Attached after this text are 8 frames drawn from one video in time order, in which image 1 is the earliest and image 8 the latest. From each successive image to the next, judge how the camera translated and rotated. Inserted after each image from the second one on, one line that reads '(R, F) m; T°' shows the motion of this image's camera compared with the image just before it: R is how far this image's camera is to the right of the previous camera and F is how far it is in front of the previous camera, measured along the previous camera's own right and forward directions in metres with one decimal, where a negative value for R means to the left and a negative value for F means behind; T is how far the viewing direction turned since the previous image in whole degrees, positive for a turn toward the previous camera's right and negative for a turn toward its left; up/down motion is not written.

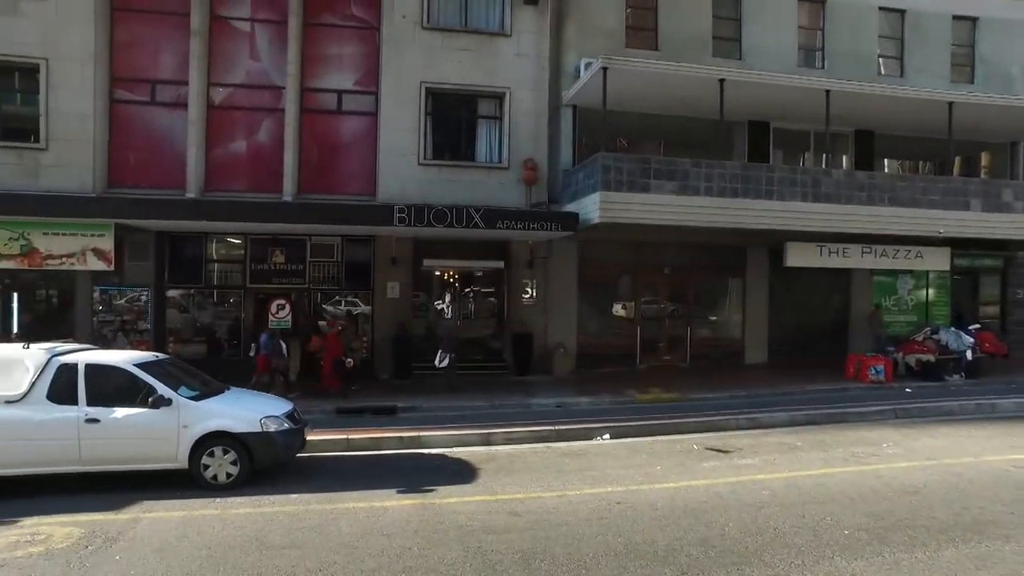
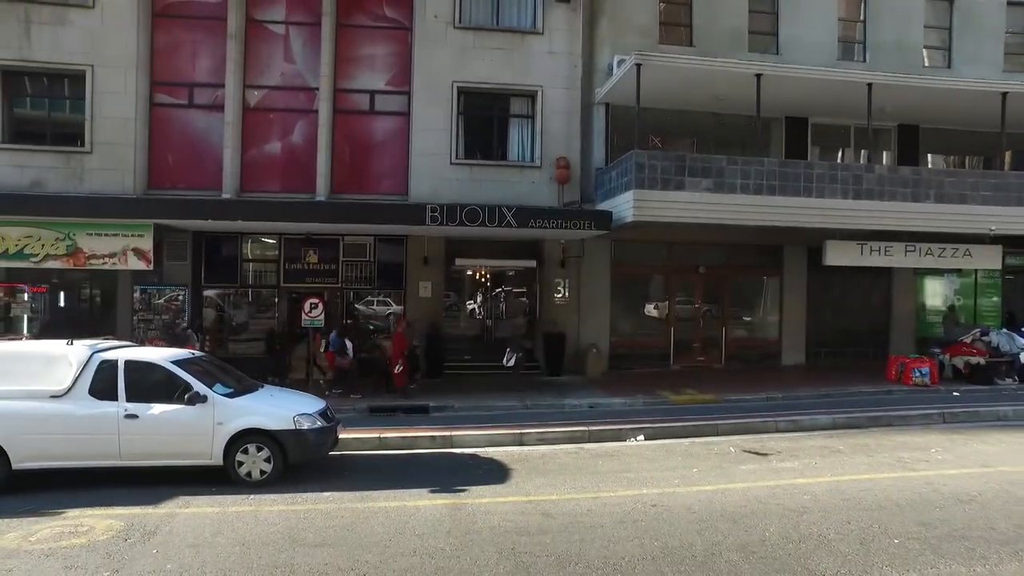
(0.0, +0.1) m; -3°
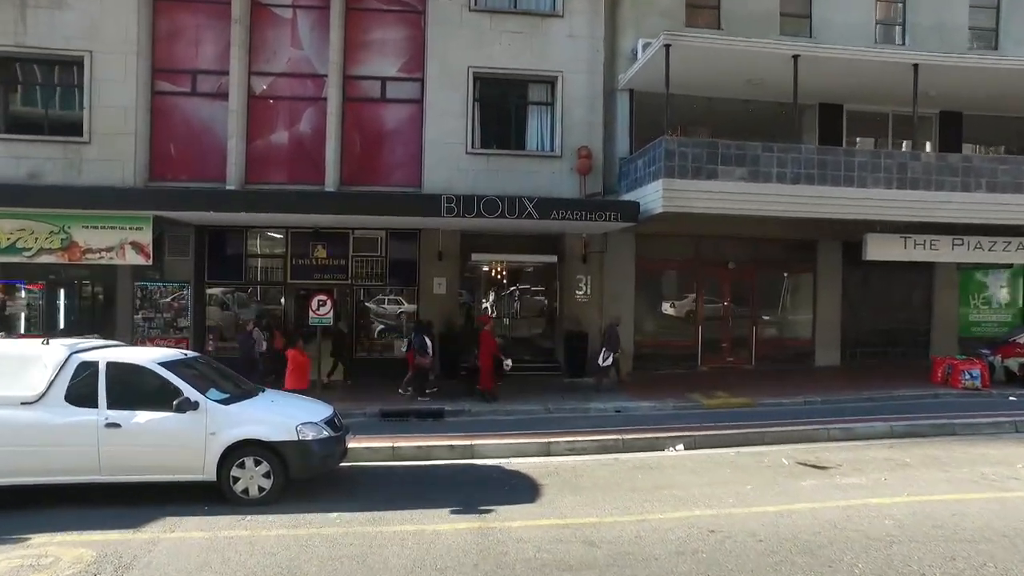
(-0.2, +0.8) m; -1°
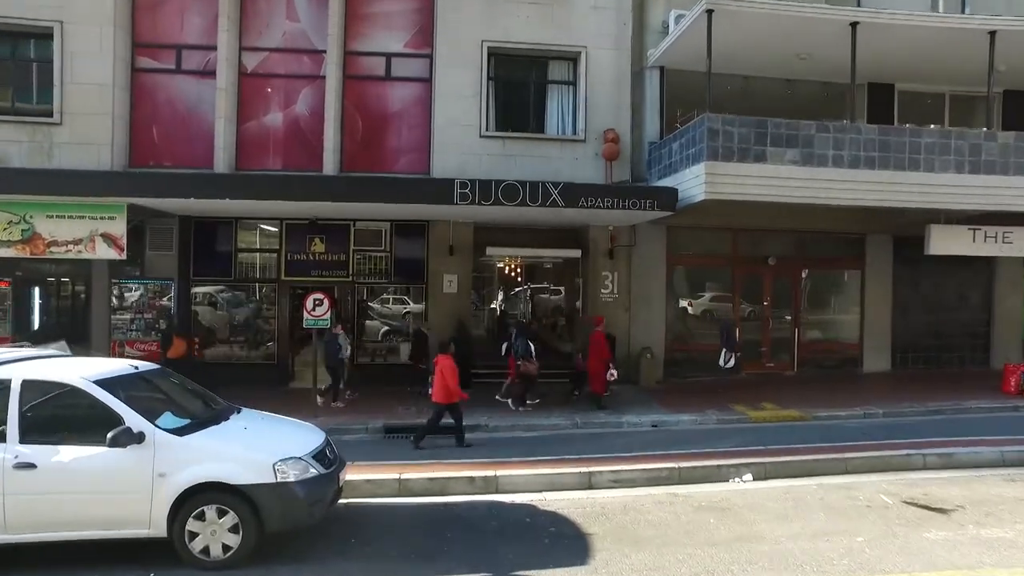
(-0.3, +1.4) m; 0°
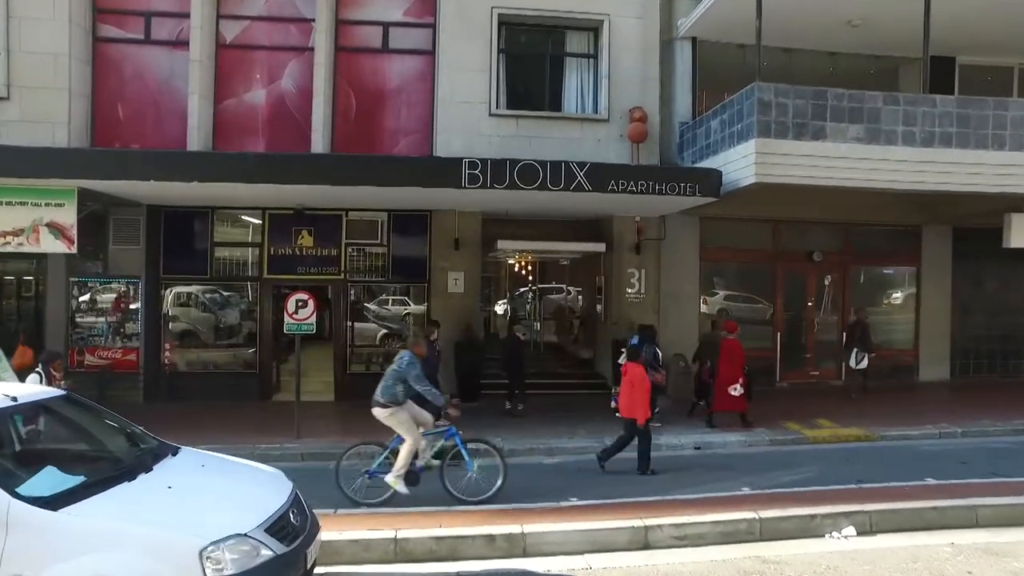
(-0.2, +1.6) m; 0°
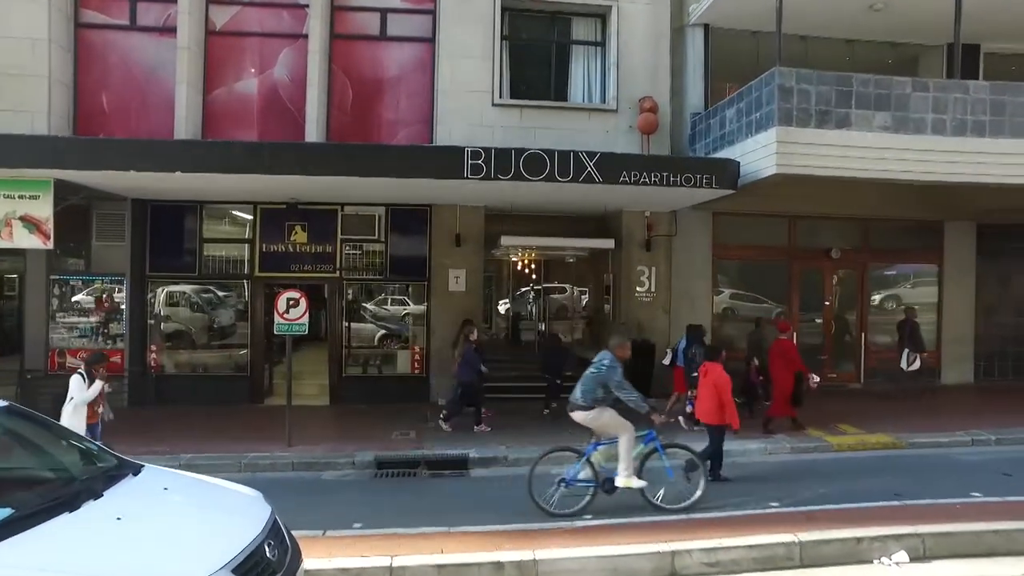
(-0.1, +0.6) m; 0°
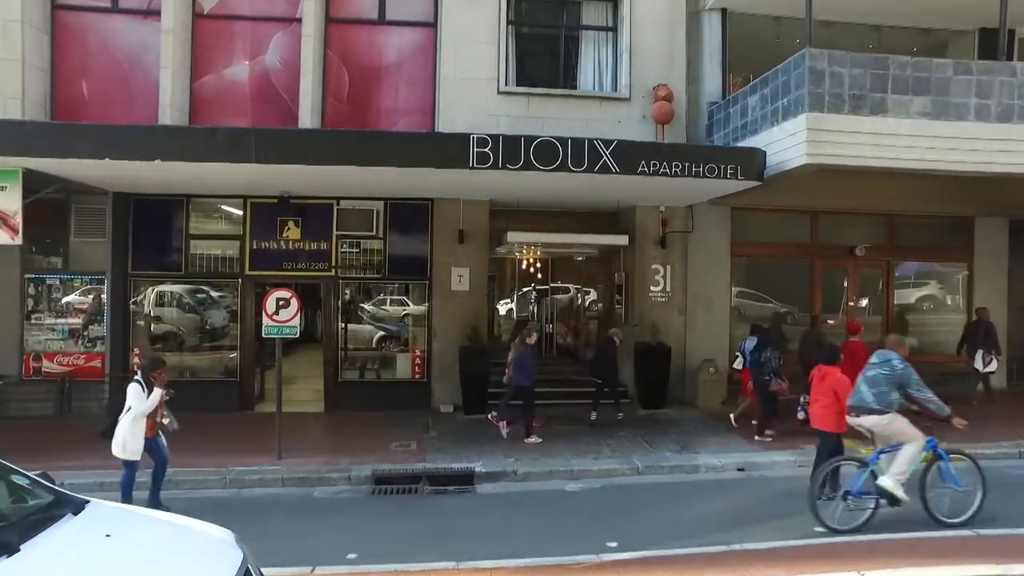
(-0.1, +0.7) m; 0°
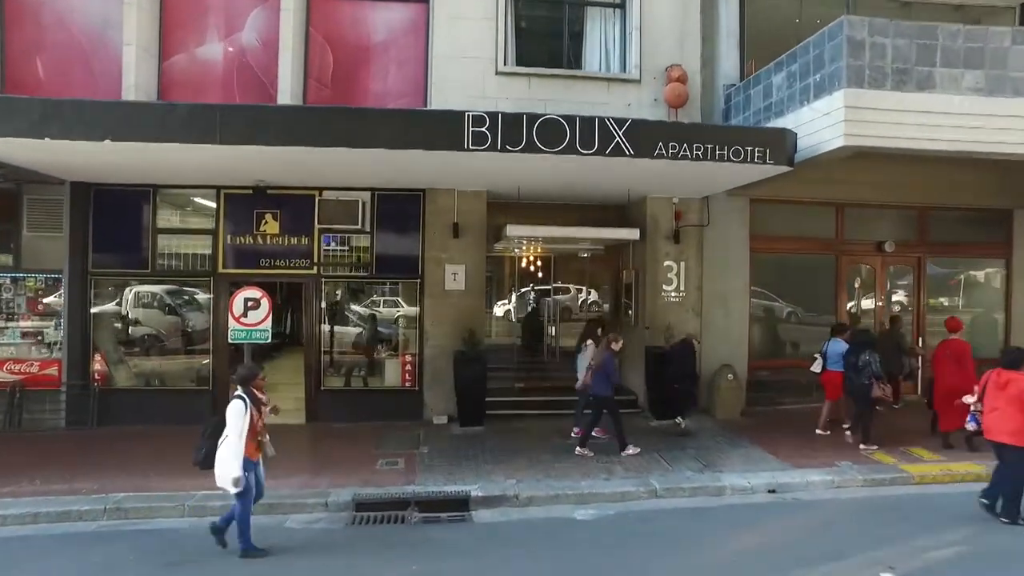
(0.0, +0.9) m; 0°
